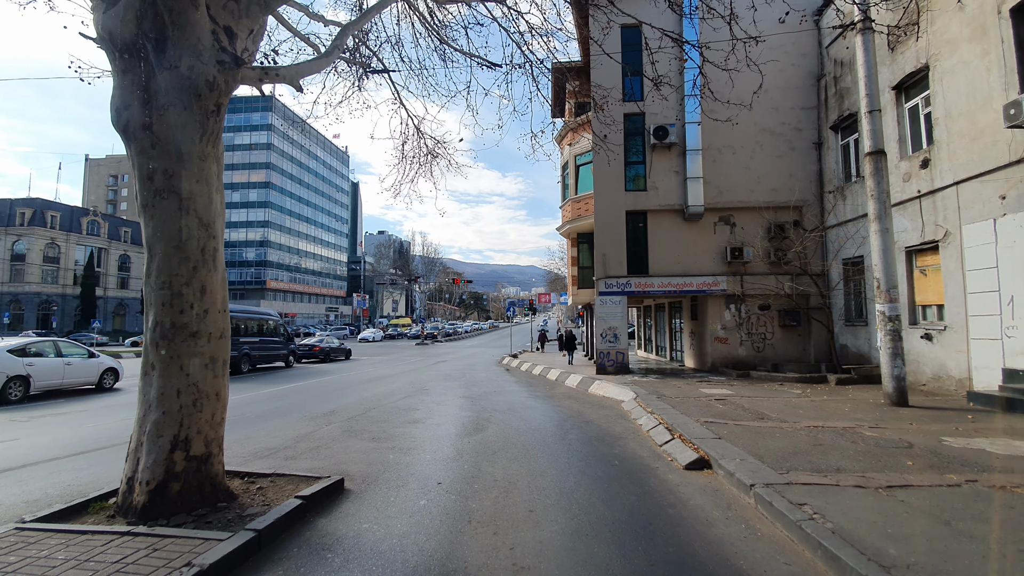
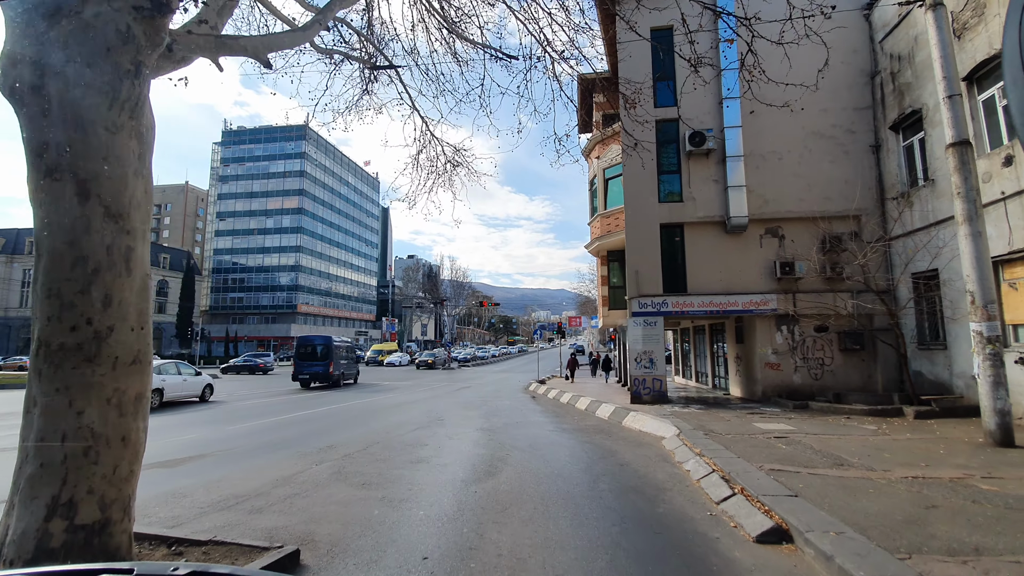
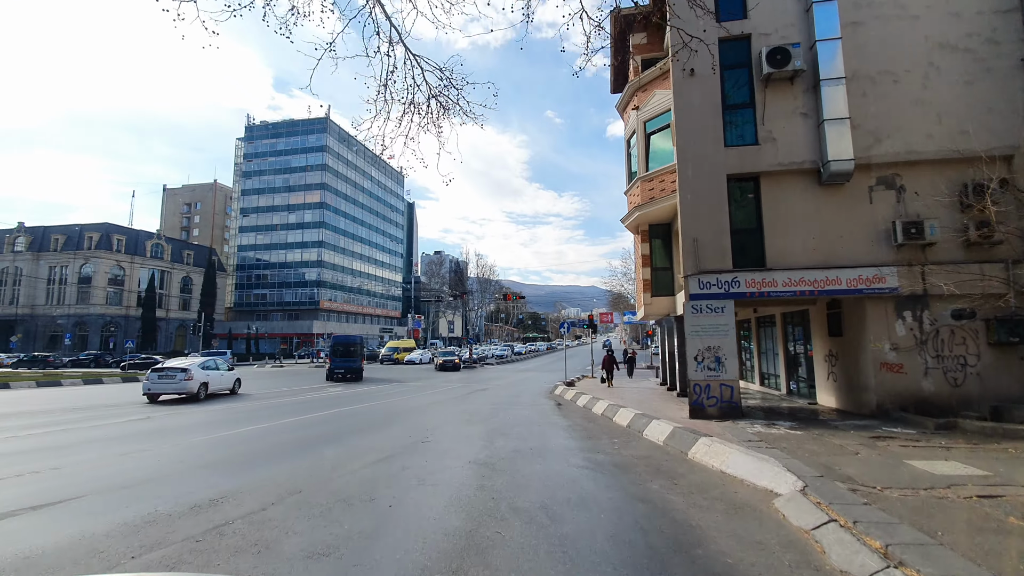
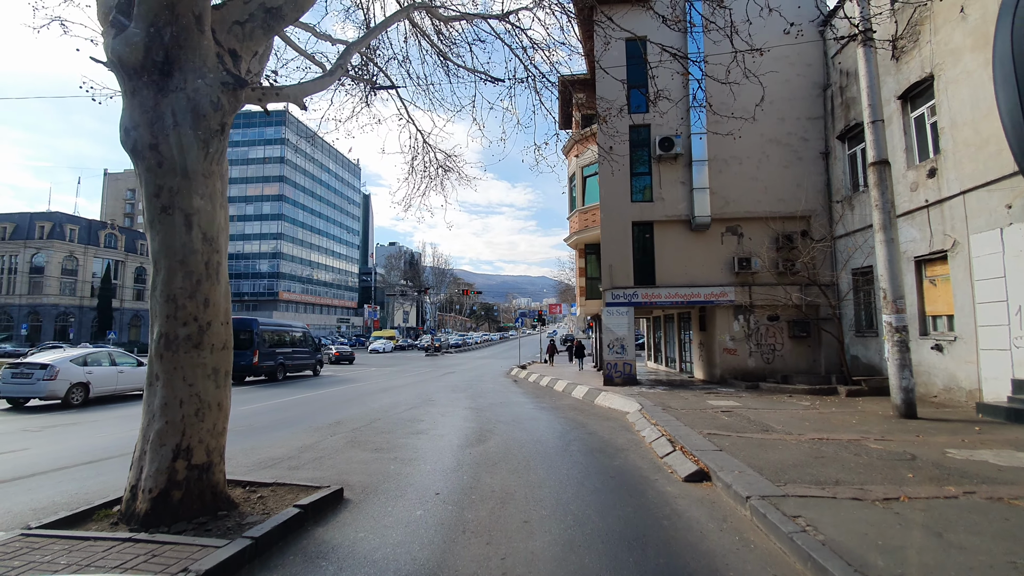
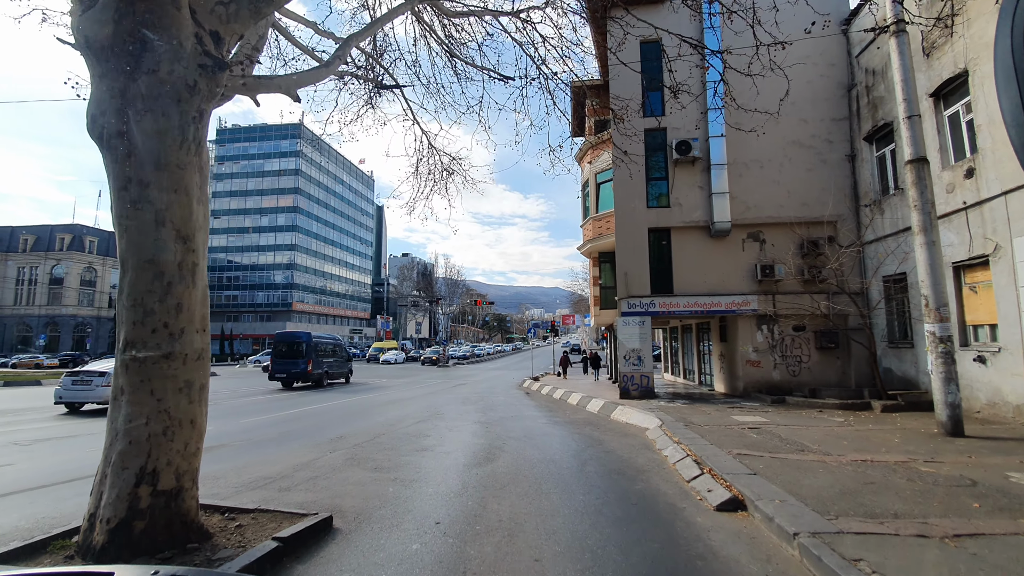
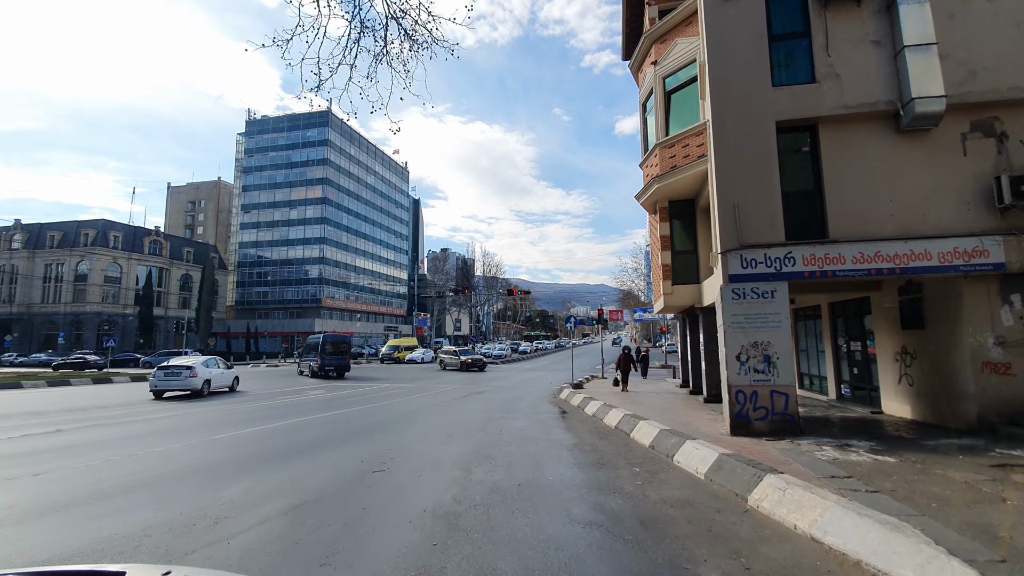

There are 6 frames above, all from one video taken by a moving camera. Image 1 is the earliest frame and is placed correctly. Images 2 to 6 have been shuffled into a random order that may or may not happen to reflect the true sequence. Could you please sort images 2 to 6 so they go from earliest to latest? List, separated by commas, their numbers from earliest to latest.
4, 5, 2, 3, 6
